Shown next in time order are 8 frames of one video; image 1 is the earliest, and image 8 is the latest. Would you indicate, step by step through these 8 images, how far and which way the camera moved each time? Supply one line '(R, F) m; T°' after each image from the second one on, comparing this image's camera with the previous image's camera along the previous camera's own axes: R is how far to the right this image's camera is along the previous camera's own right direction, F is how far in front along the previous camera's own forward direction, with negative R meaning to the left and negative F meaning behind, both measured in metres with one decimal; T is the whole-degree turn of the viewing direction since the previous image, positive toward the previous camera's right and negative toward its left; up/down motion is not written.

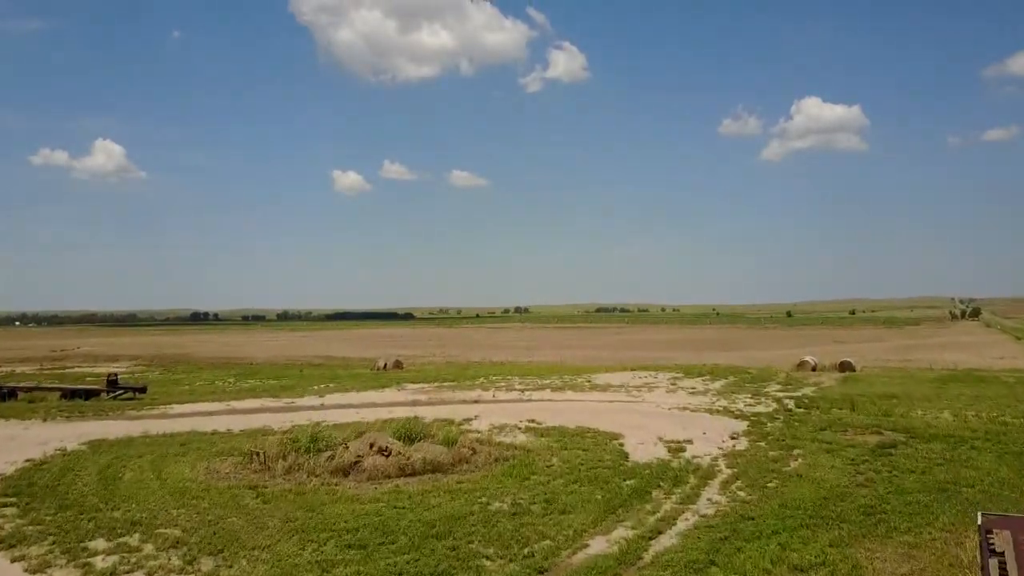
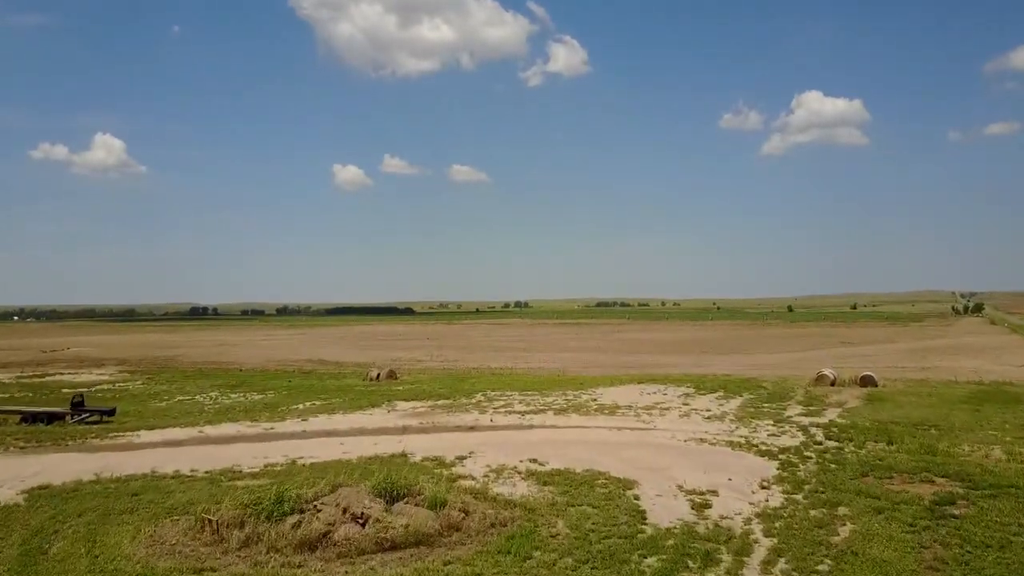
(0.0, +1.9) m; 0°
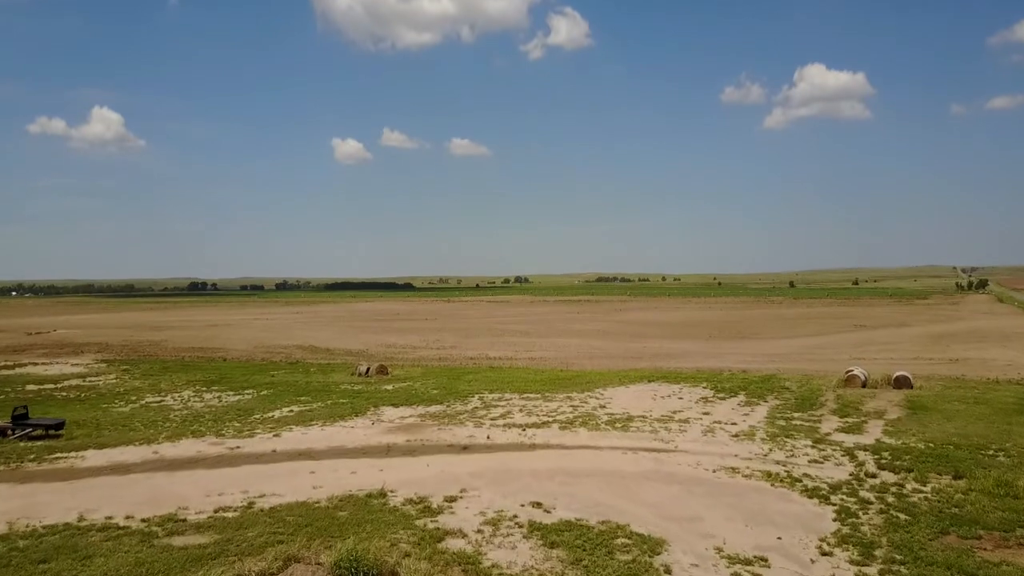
(0.0, +2.6) m; 0°
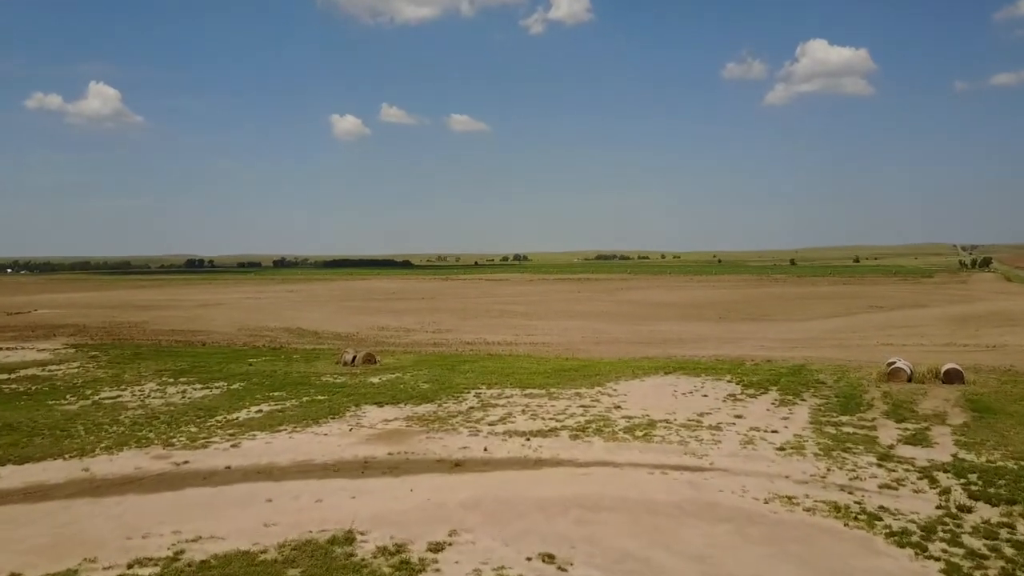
(-0.1, +3.0) m; 0°
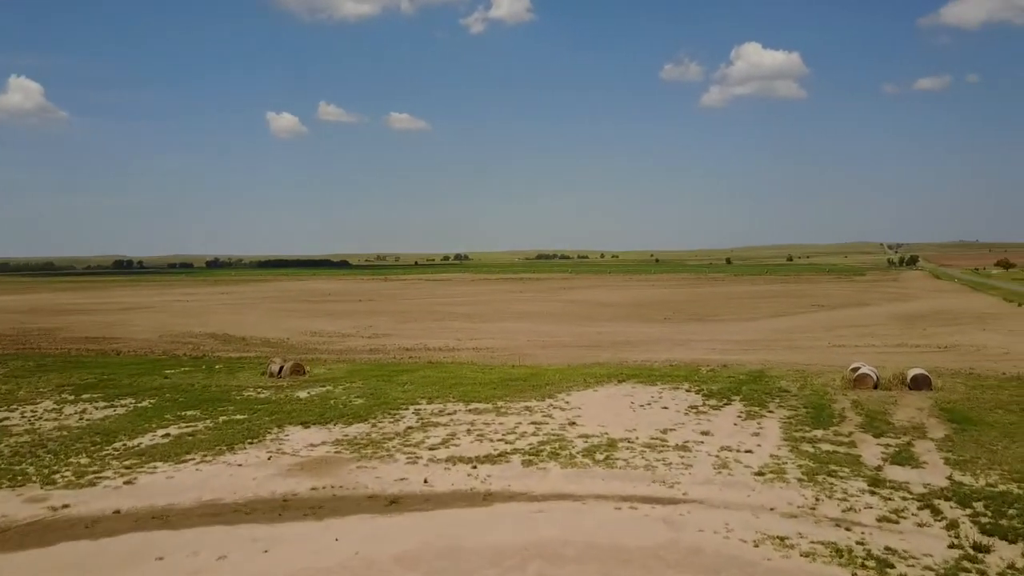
(0.0, +2.0) m; +4°
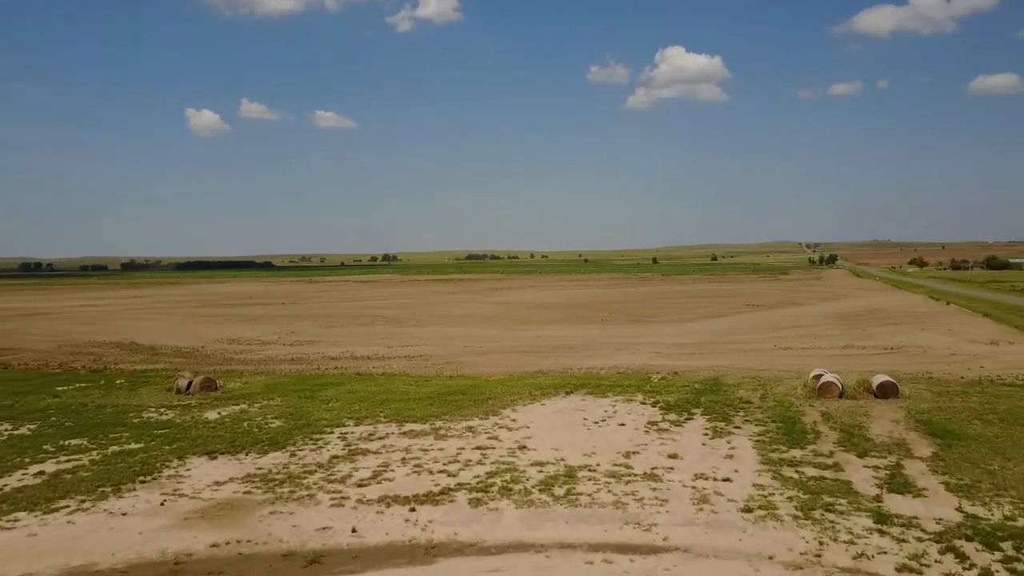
(-0.2, +2.2) m; +5°
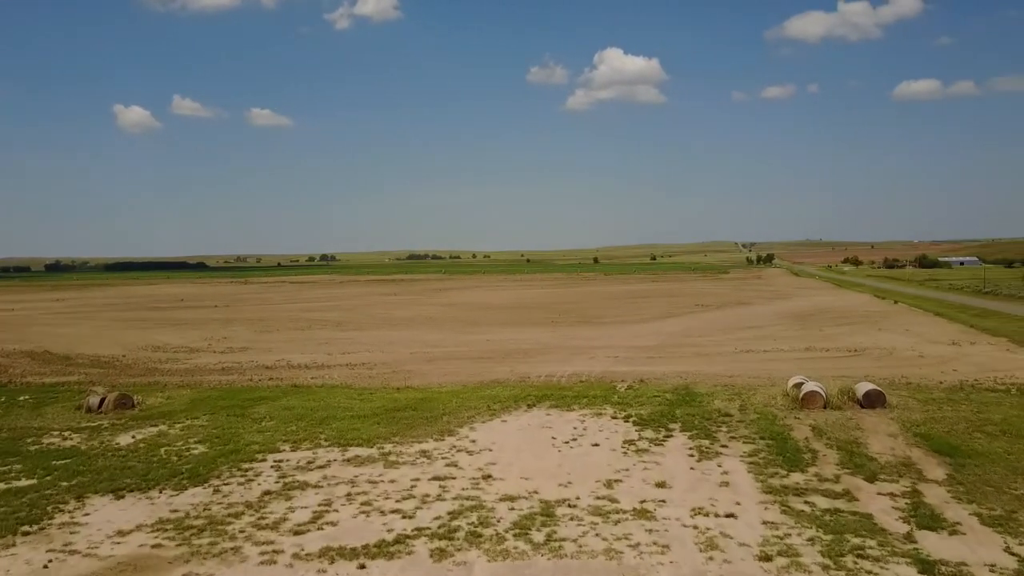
(-0.3, +2.1) m; +4°
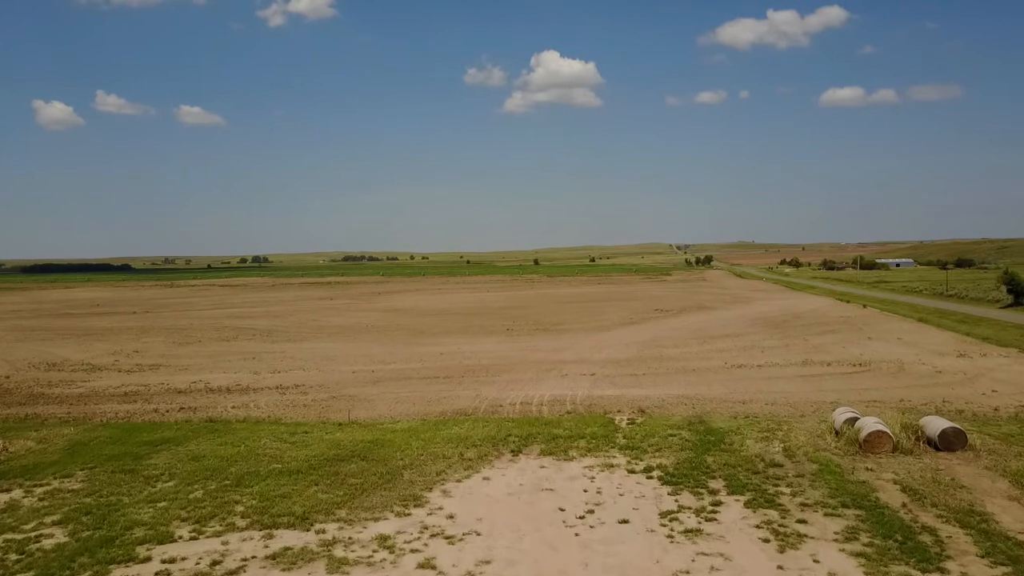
(-0.8, +4.6) m; +4°
